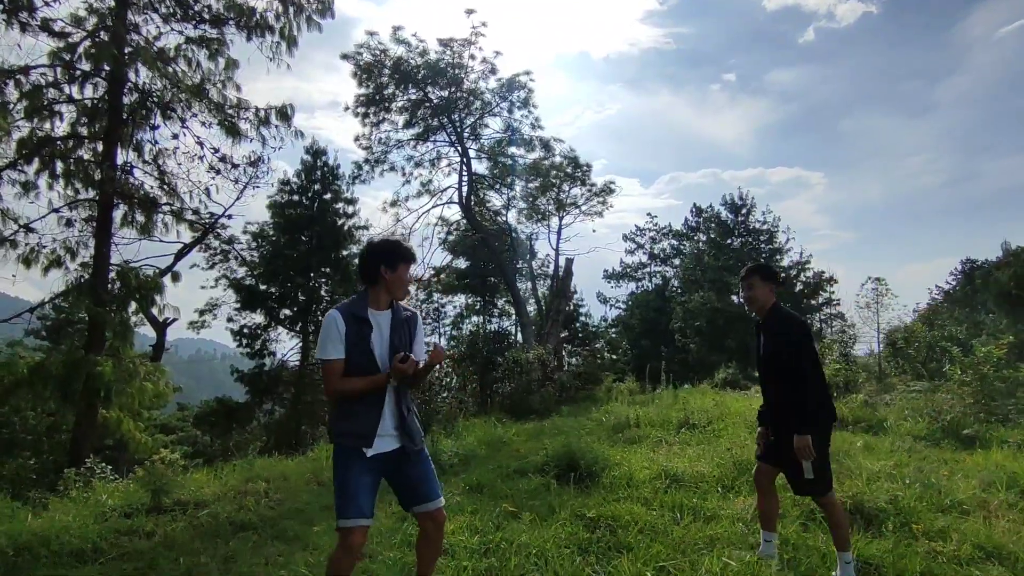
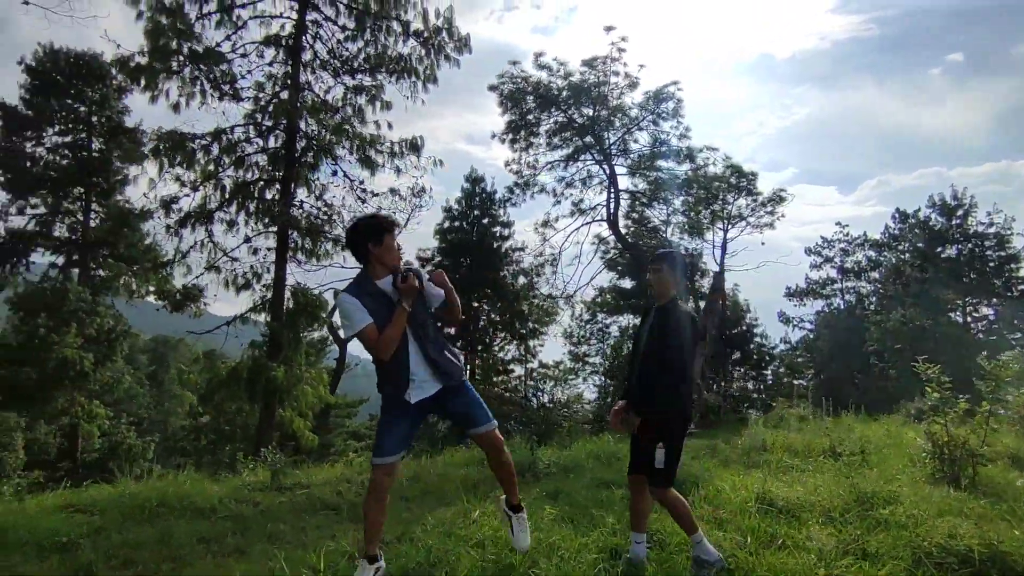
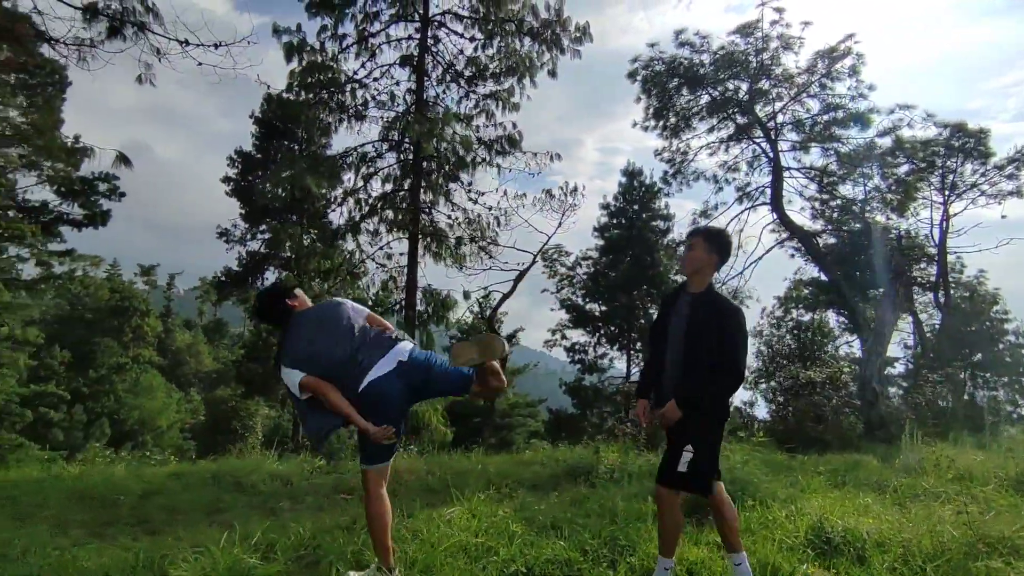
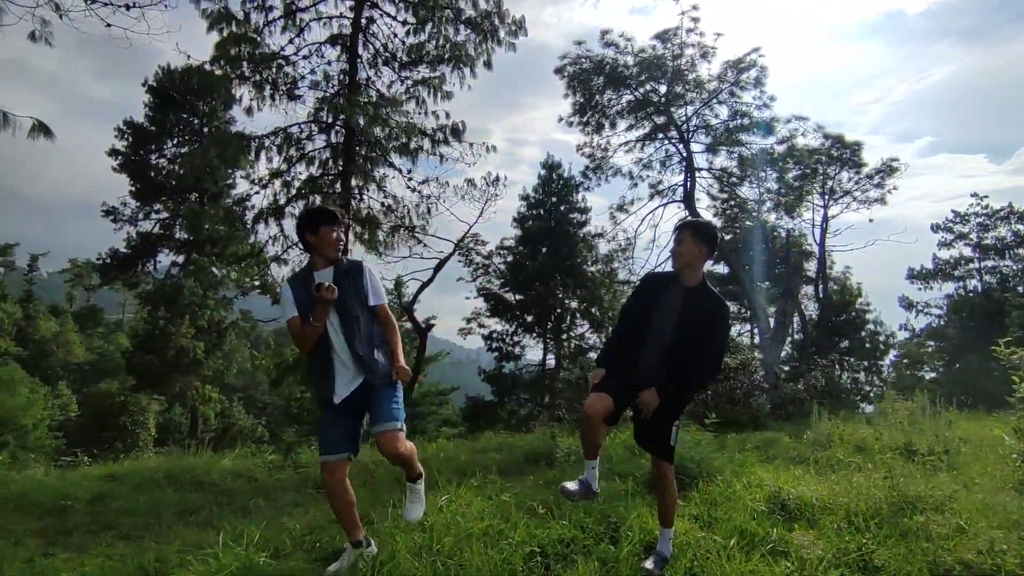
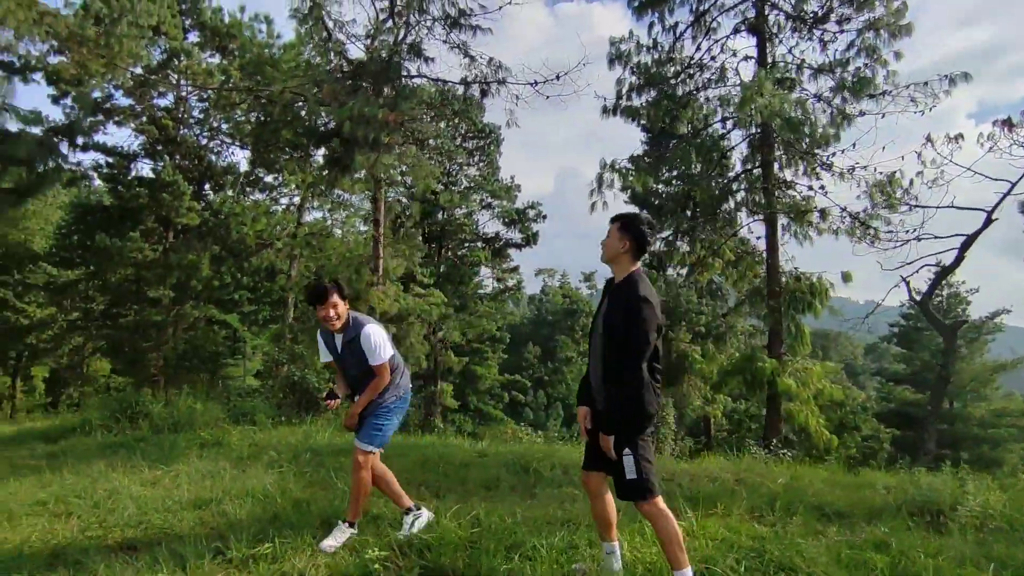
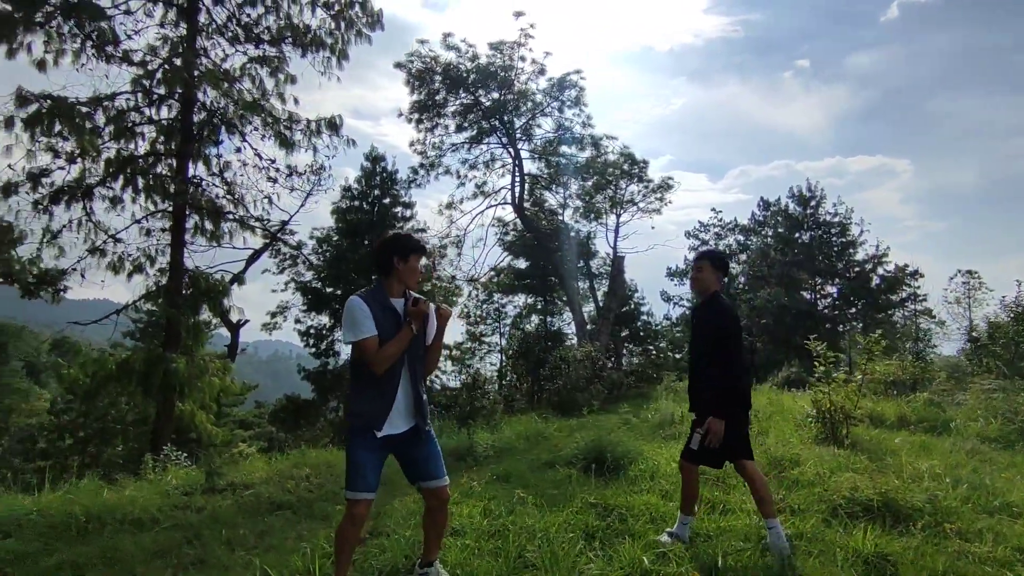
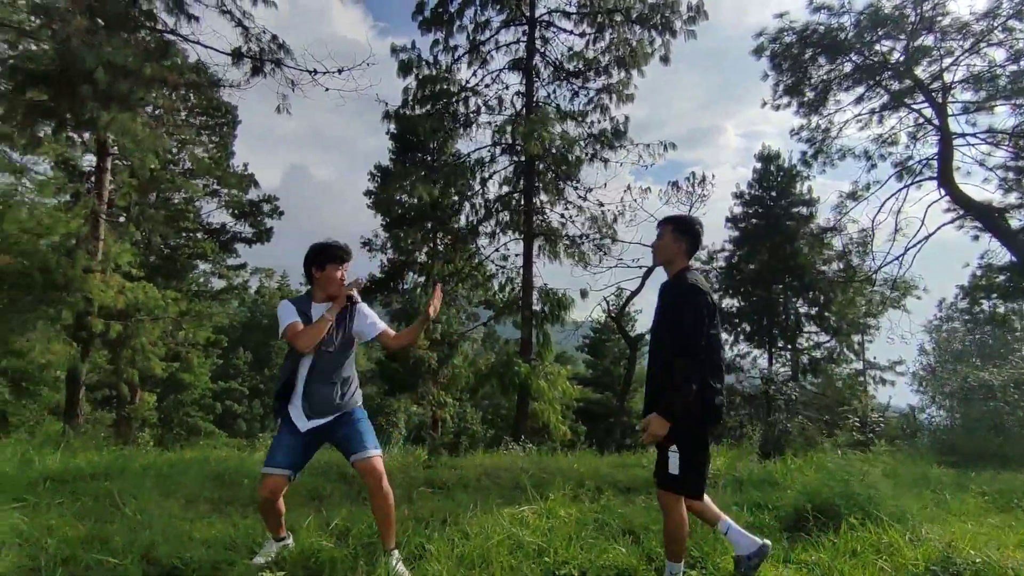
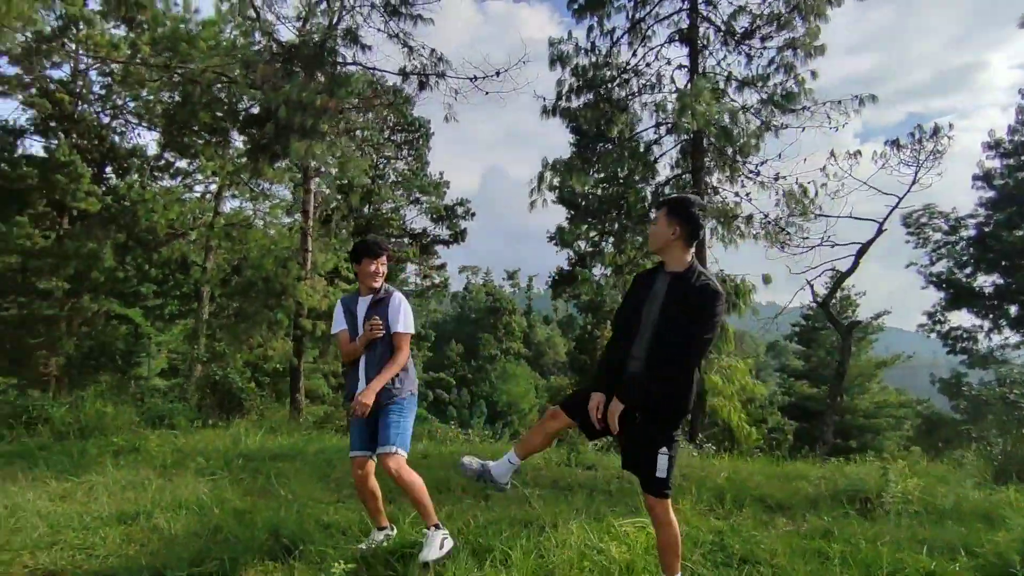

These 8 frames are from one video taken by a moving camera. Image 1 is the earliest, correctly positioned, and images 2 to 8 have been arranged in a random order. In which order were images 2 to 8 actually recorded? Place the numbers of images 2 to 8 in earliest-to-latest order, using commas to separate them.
6, 2, 4, 3, 7, 8, 5
